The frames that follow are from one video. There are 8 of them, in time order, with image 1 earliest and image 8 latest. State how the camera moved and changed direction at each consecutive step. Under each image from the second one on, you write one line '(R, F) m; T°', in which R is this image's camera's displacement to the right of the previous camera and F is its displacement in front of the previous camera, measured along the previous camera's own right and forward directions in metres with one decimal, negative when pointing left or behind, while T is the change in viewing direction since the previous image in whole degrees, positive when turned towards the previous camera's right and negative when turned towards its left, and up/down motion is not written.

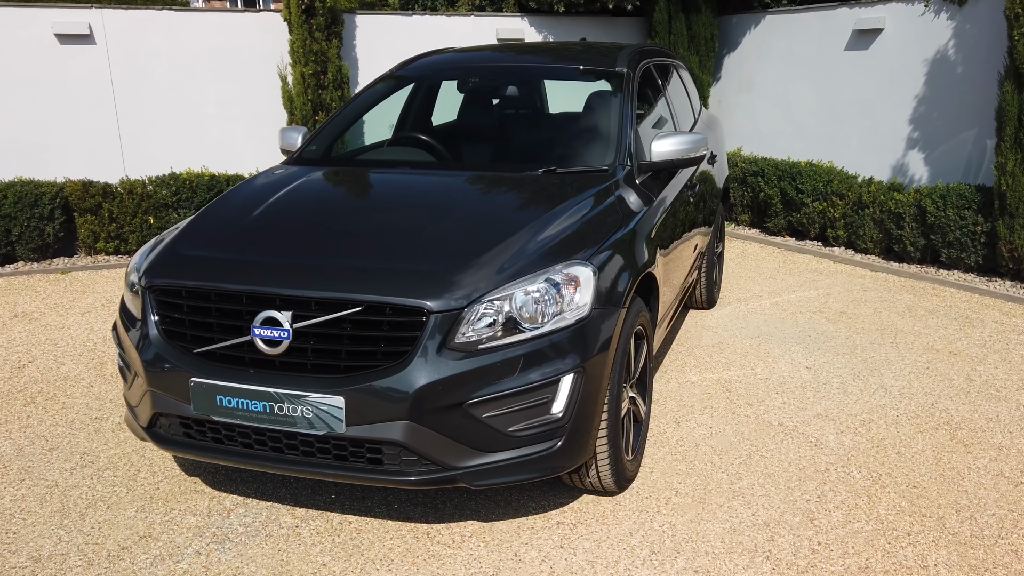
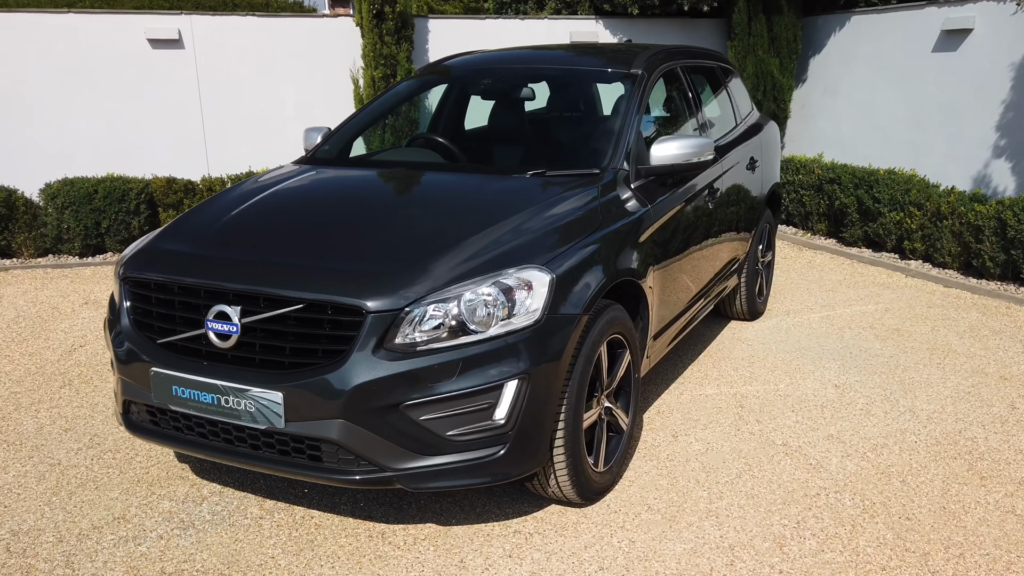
(+0.5, +0.1) m; -7°
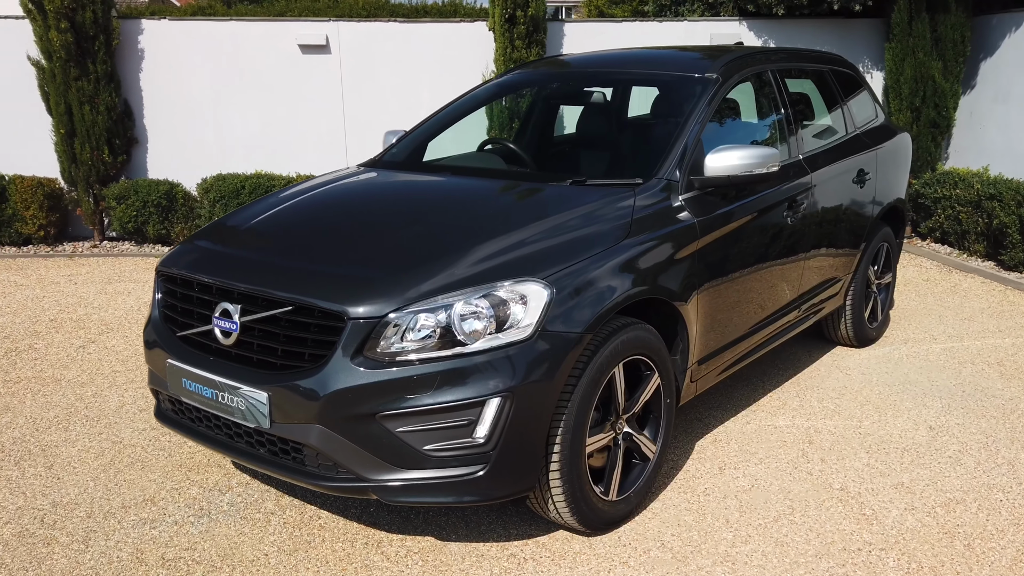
(+0.5, +0.2) m; -11°
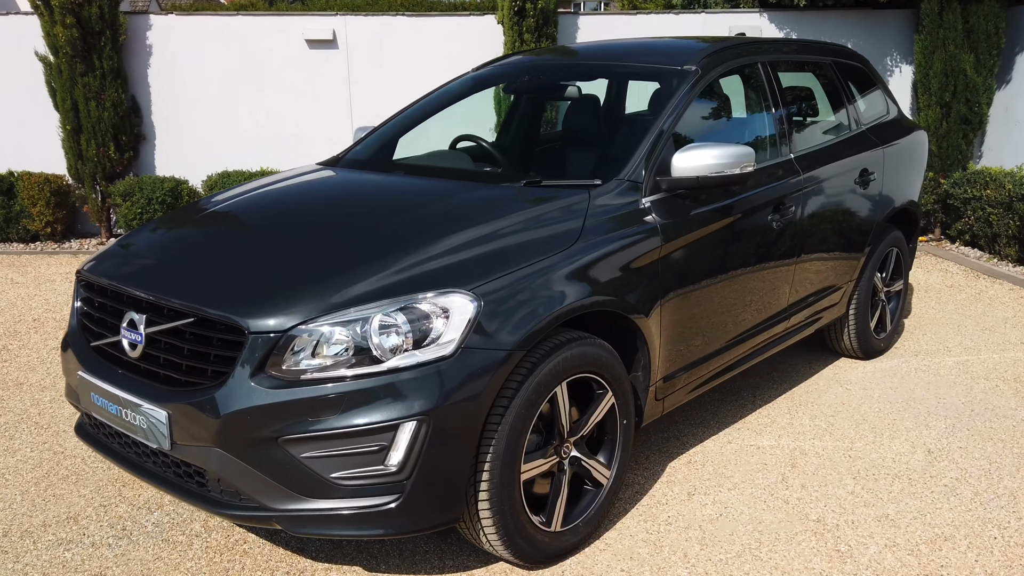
(+0.3, +0.2) m; -3°
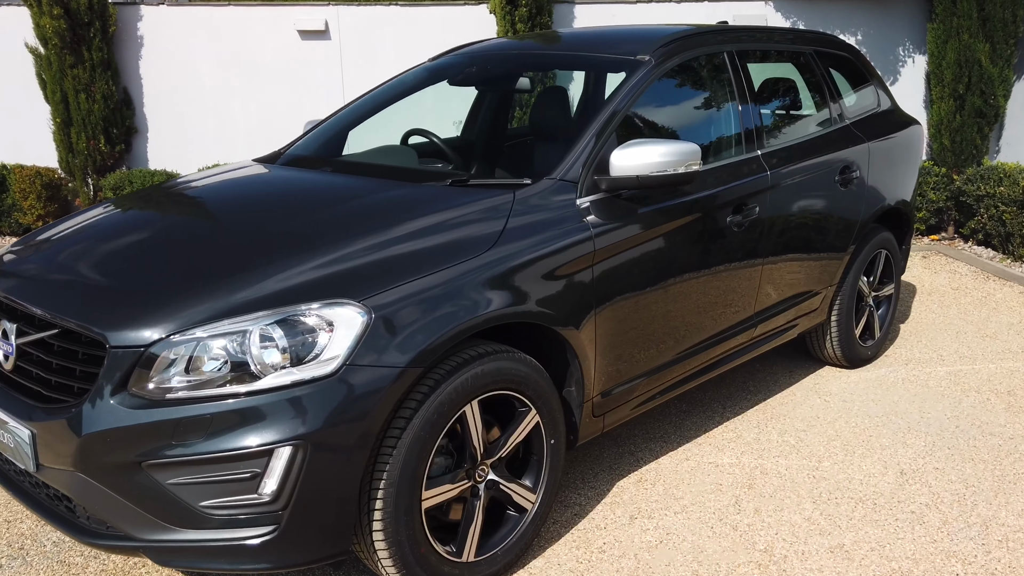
(+0.3, +0.2) m; -2°
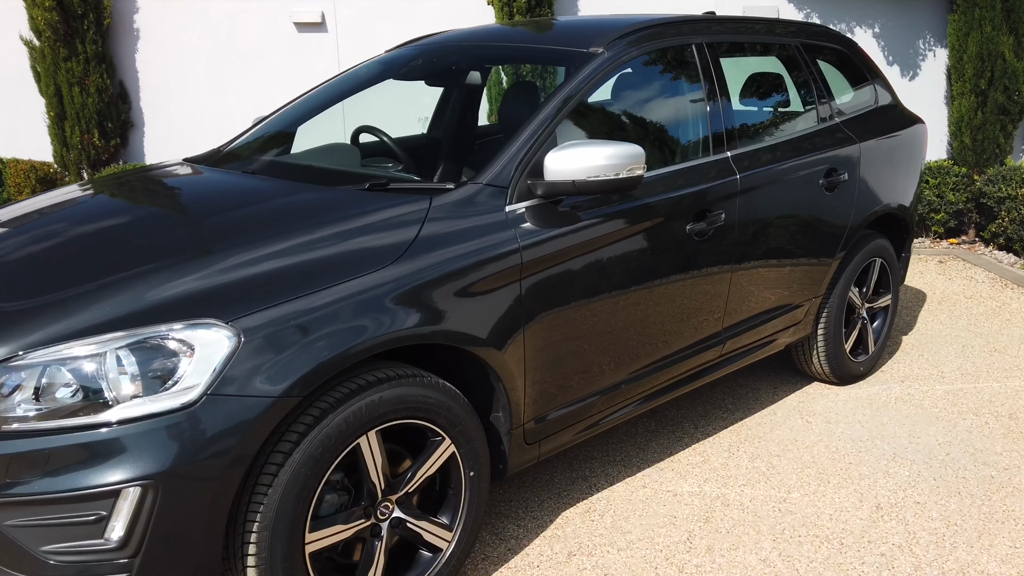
(+0.3, +0.3) m; -2°
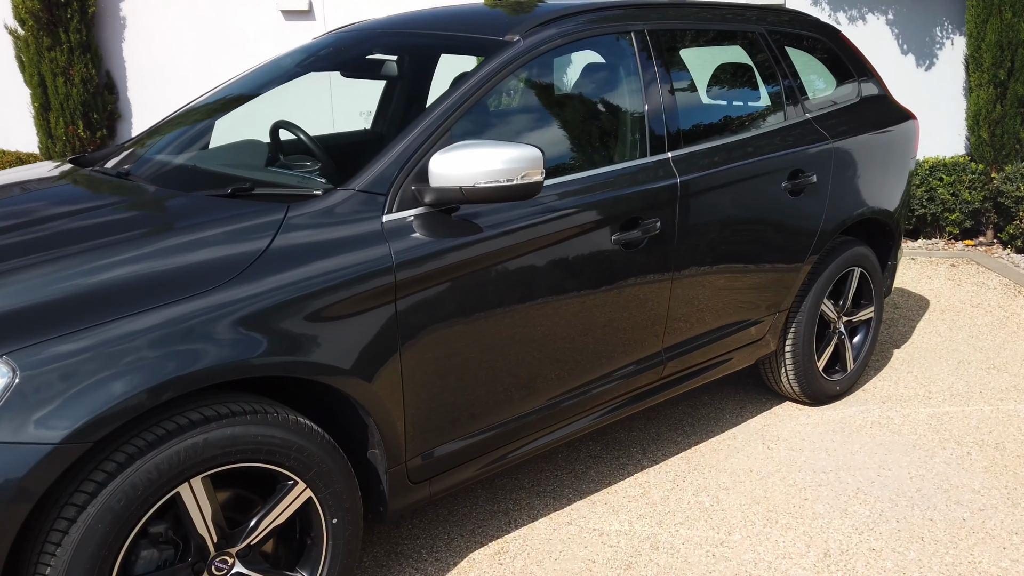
(+0.4, +0.3) m; -2°
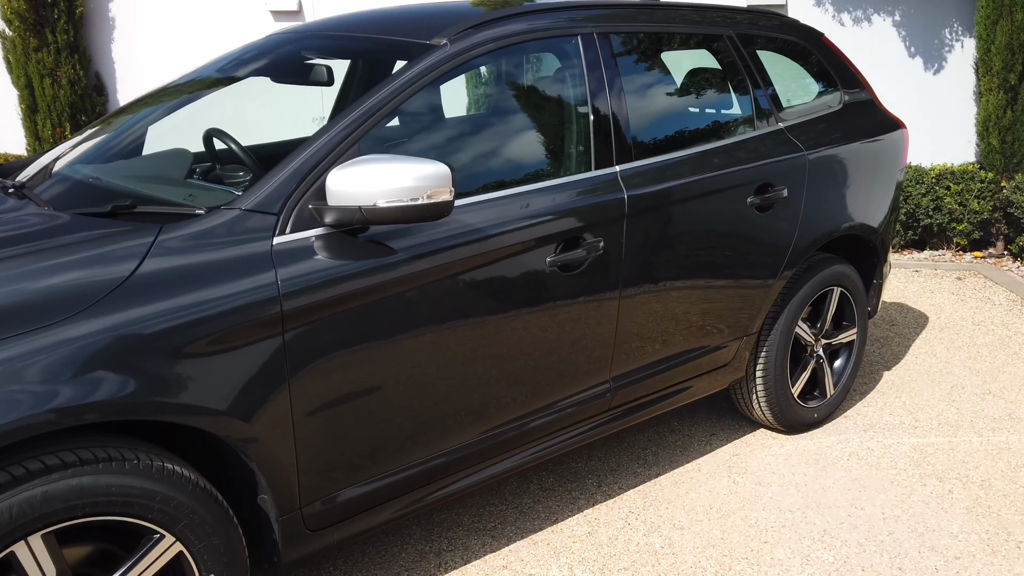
(+0.3, +0.2) m; -1°
